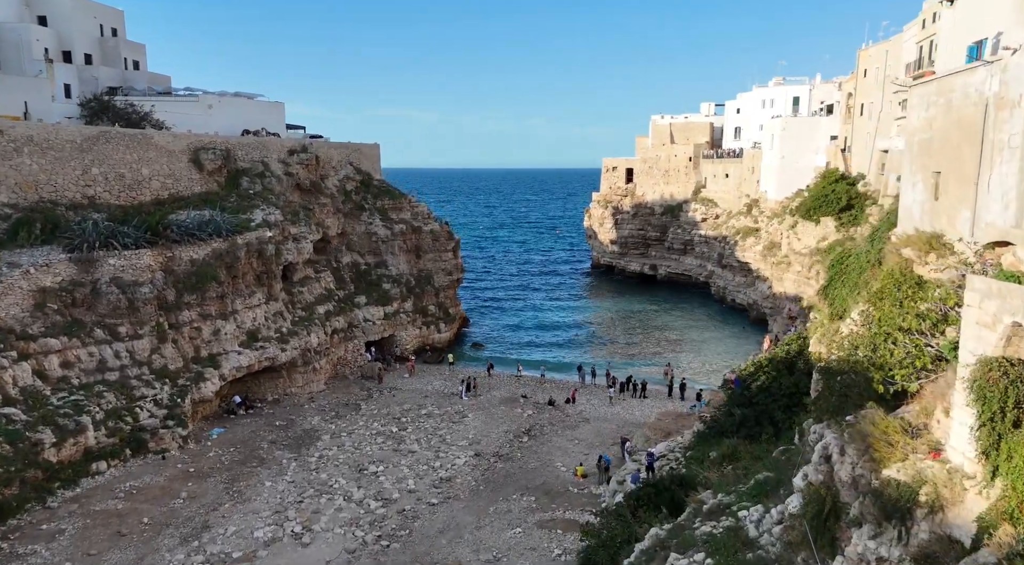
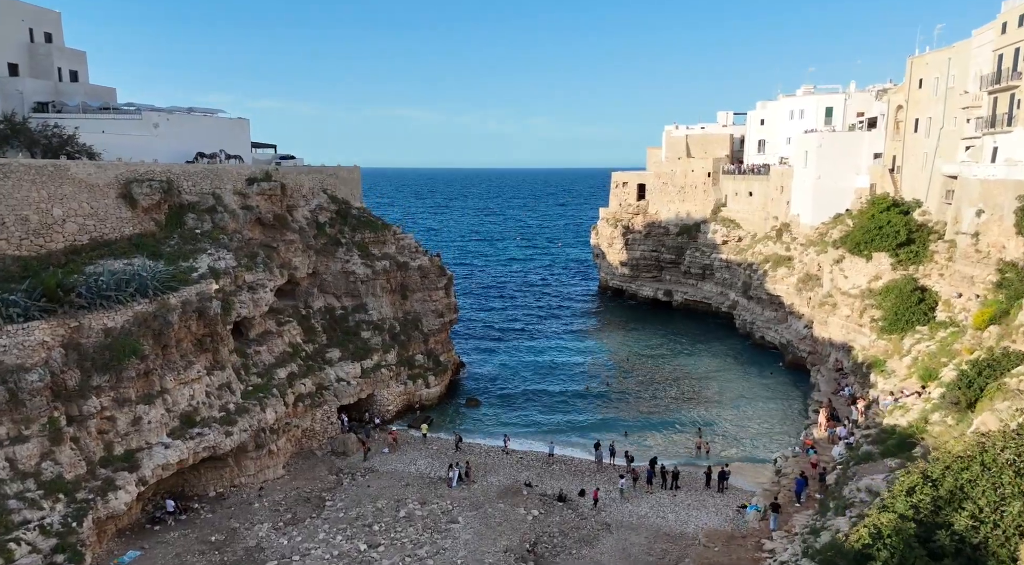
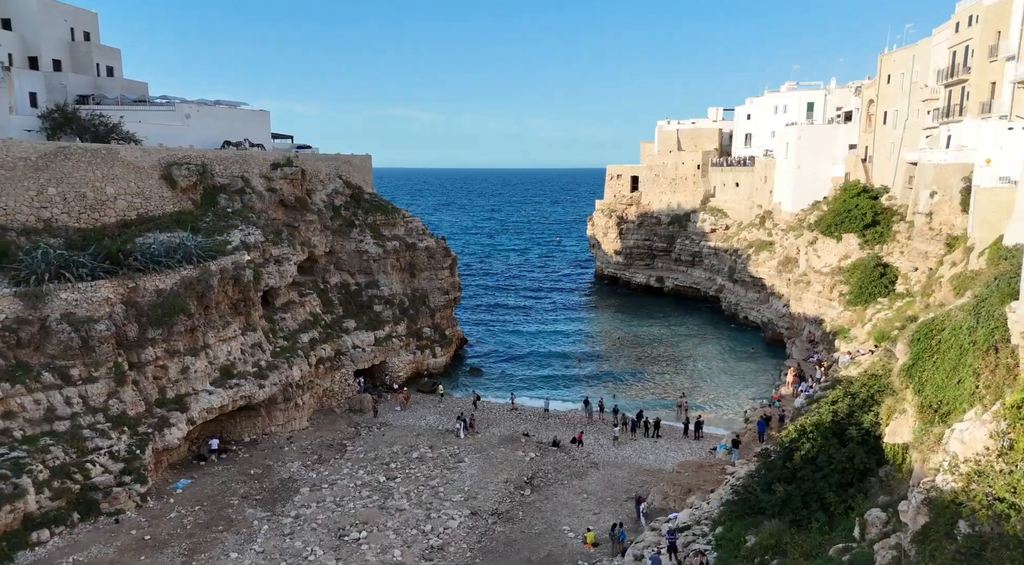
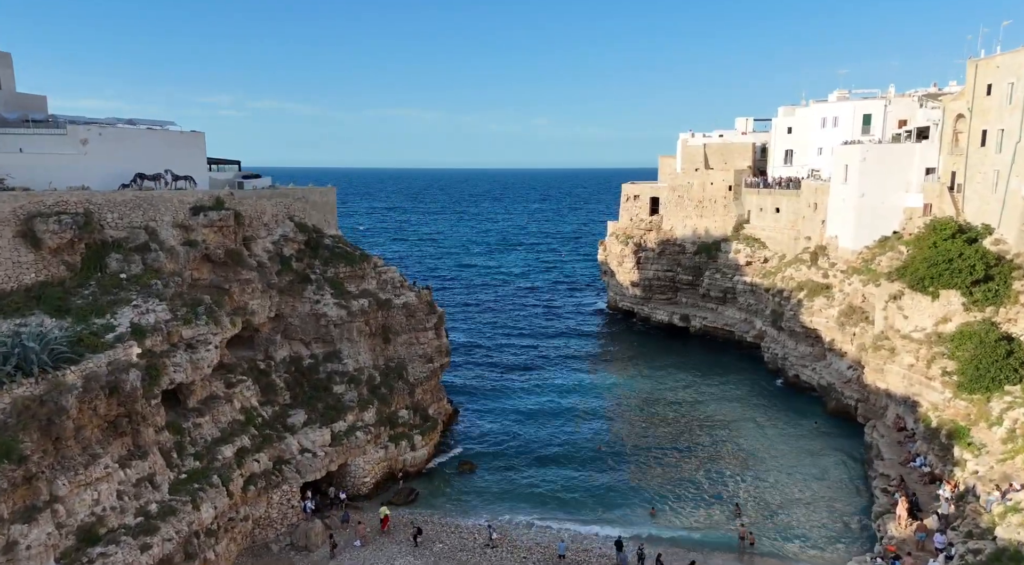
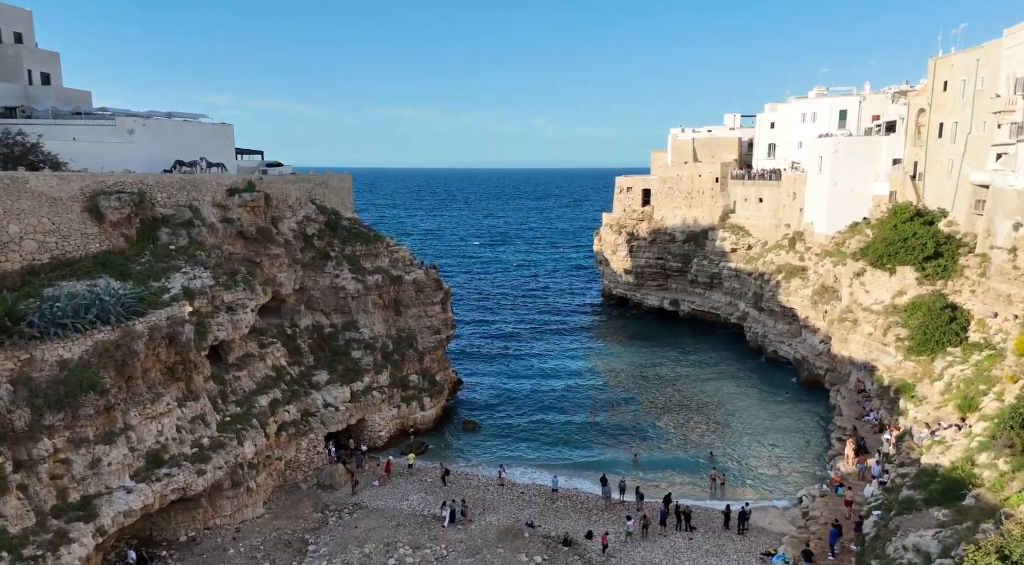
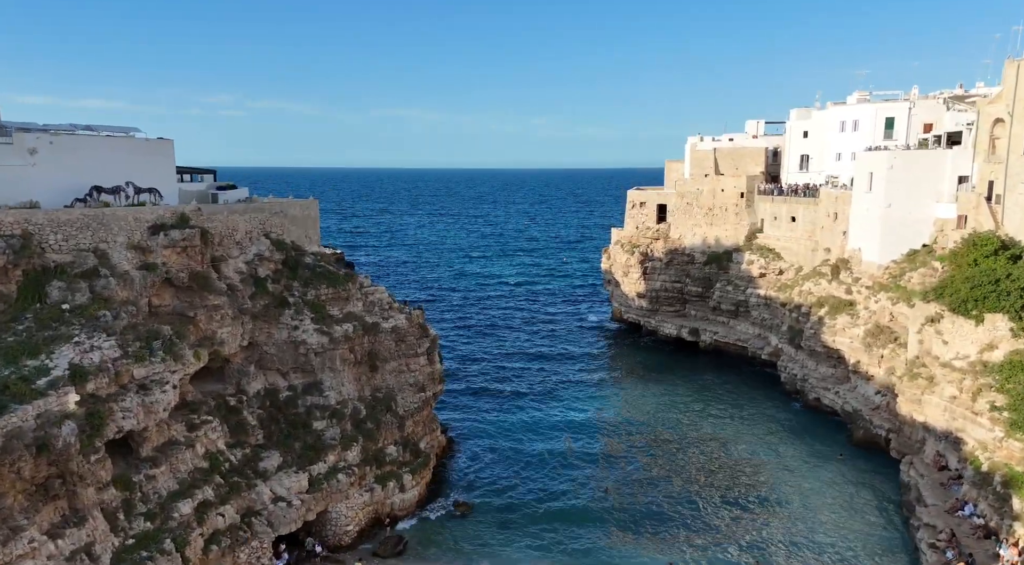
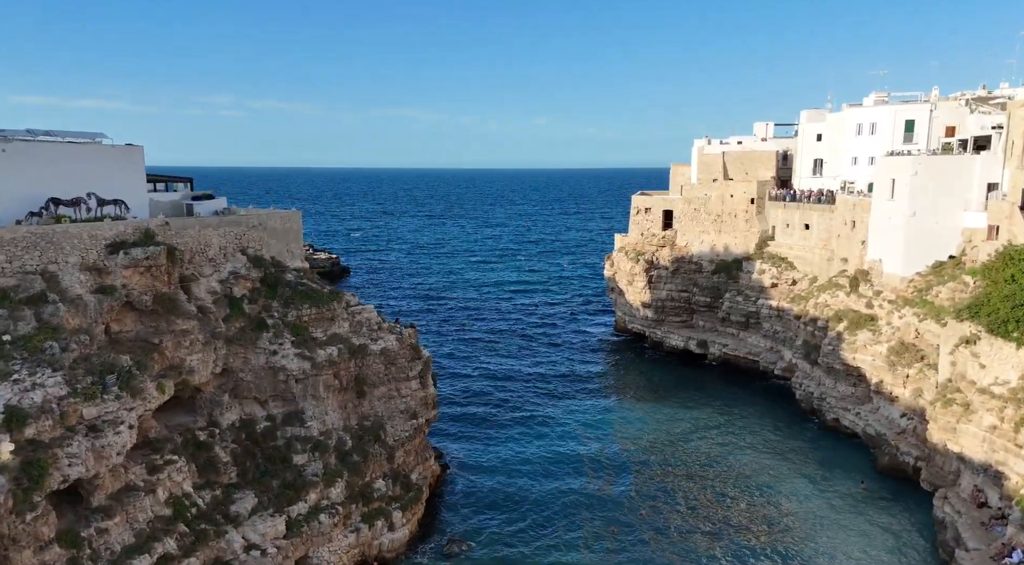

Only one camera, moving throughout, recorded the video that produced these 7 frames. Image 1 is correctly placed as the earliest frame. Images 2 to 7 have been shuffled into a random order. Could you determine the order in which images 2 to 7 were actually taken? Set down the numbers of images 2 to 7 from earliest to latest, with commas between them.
3, 2, 5, 4, 6, 7
